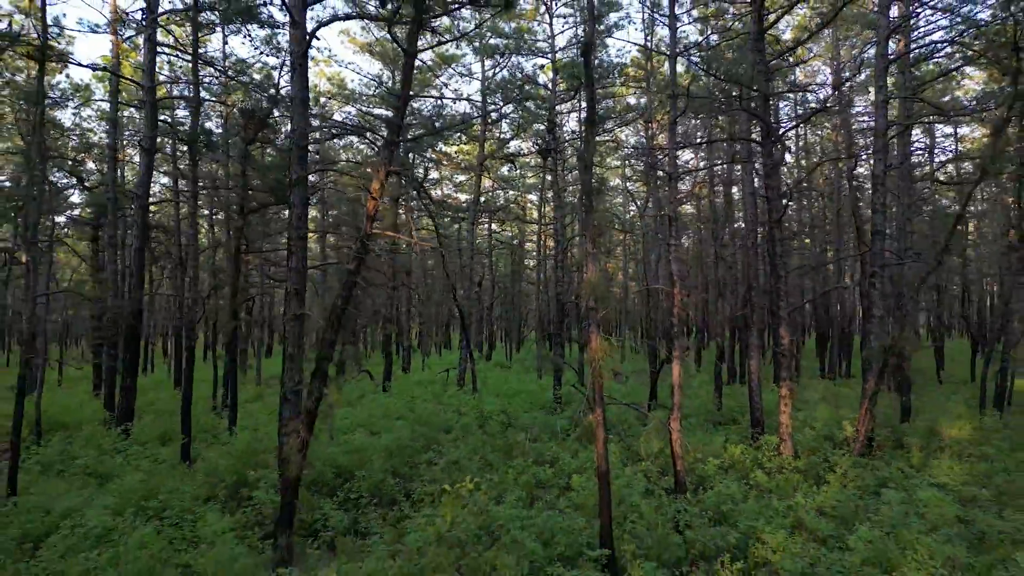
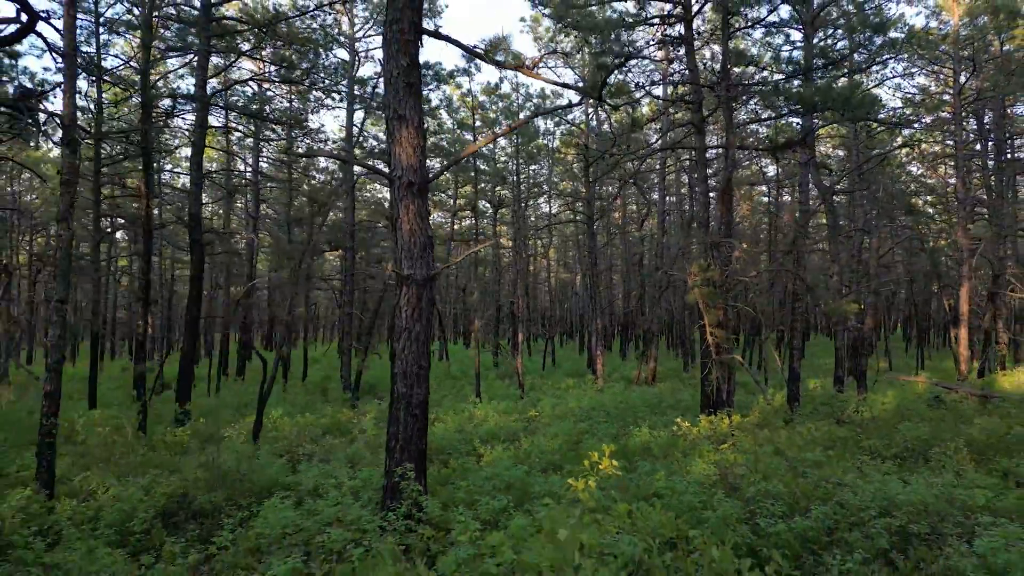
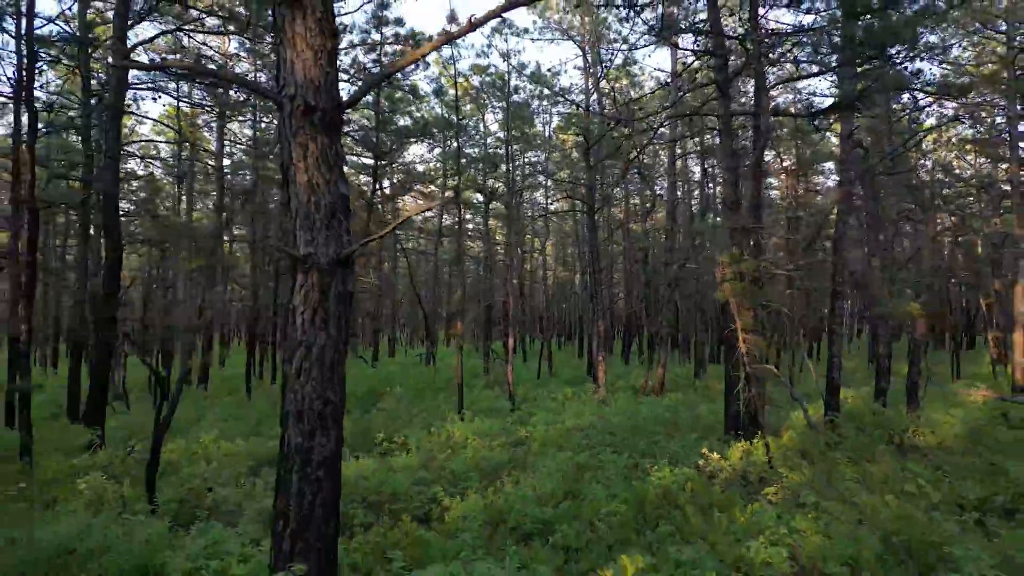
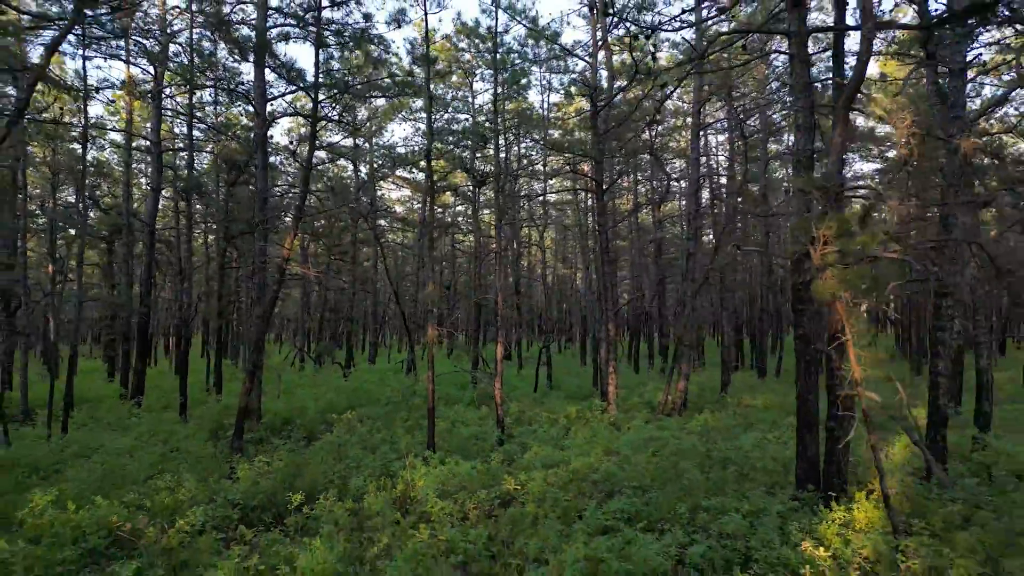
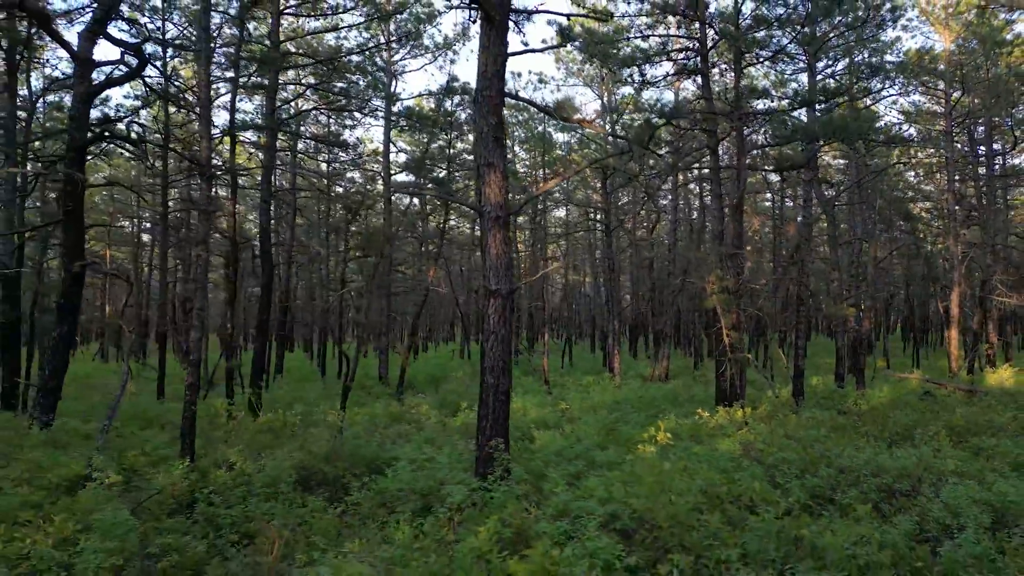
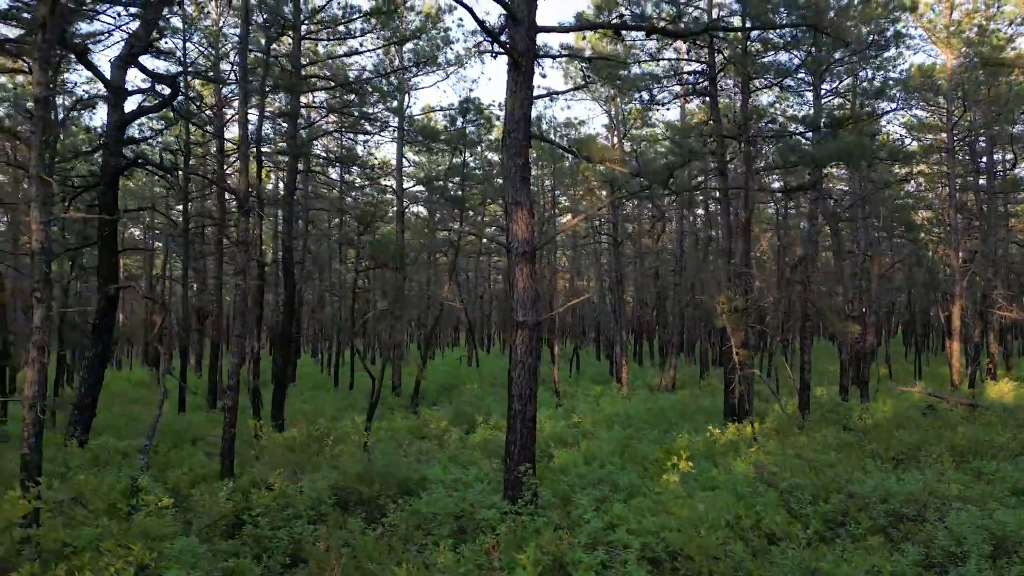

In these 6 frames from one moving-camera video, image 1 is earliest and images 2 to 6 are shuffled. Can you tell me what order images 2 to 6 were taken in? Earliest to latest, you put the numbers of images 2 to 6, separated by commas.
4, 3, 2, 5, 6
